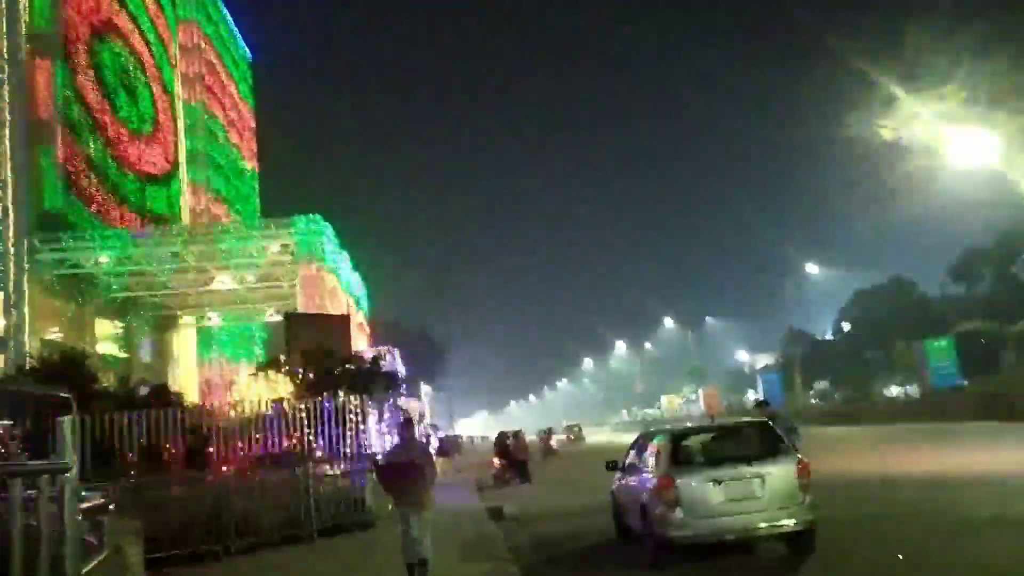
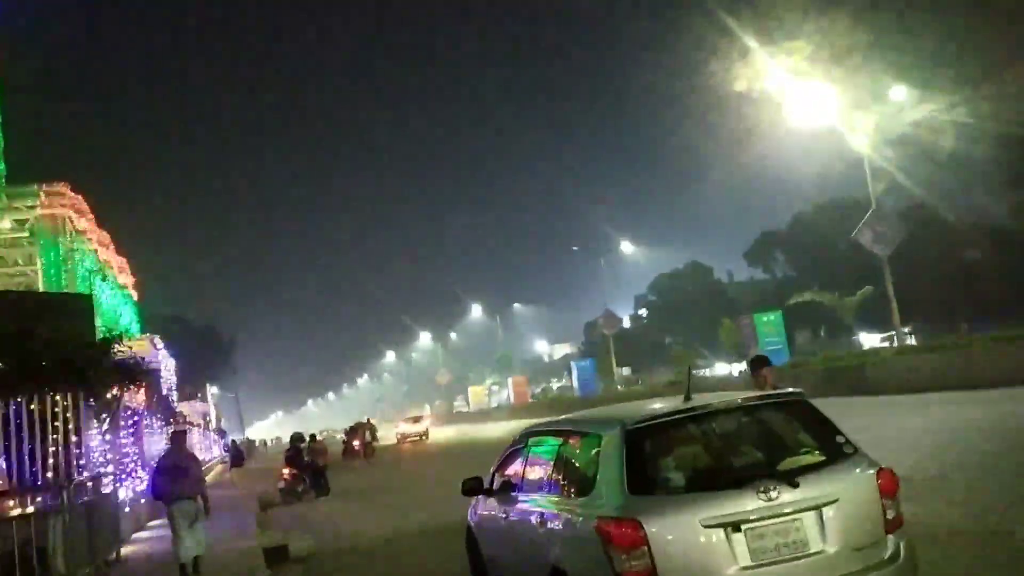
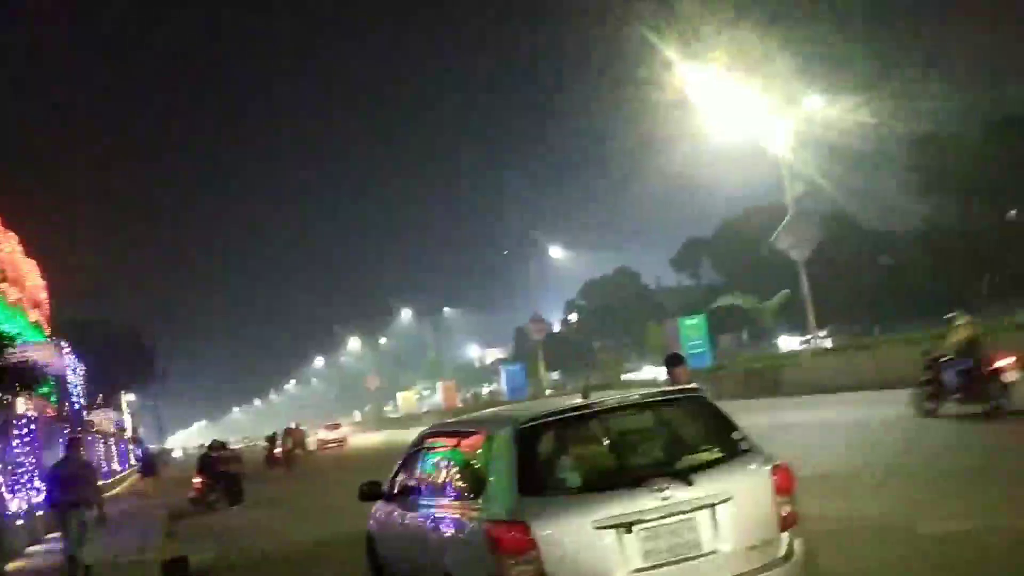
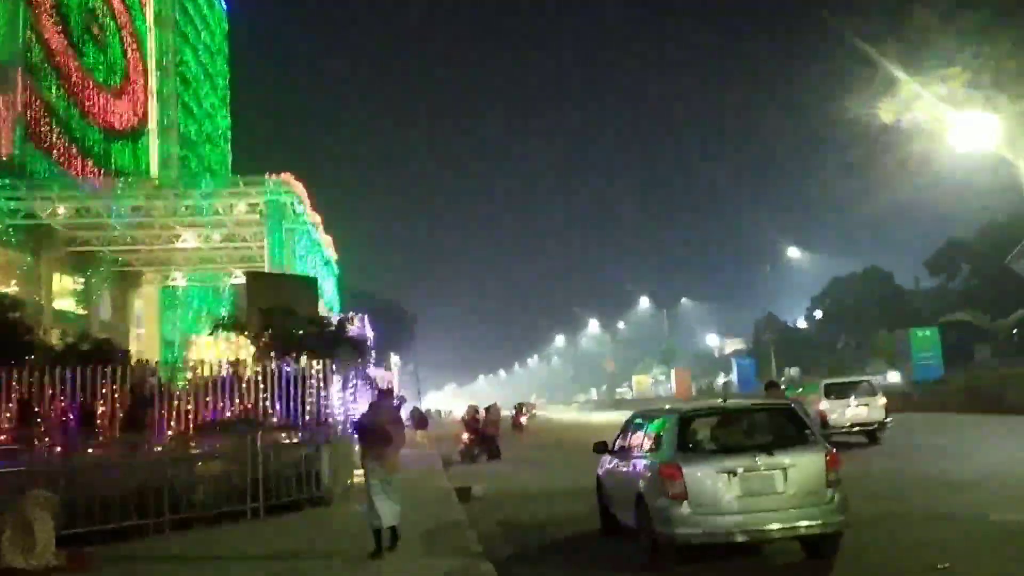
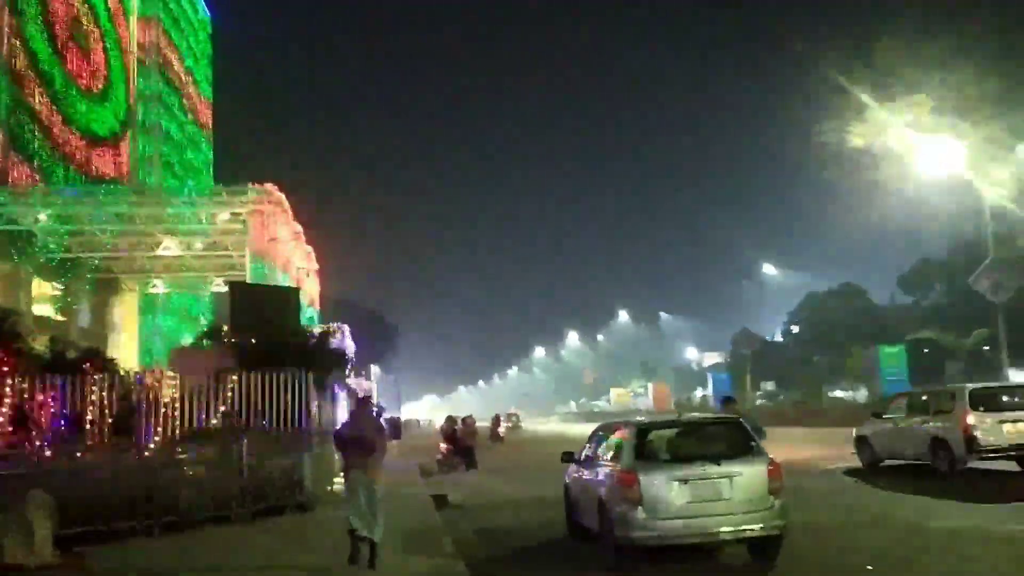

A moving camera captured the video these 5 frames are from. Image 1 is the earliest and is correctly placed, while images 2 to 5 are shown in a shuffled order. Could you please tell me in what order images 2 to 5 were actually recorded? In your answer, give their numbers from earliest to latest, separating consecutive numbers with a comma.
5, 4, 2, 3
